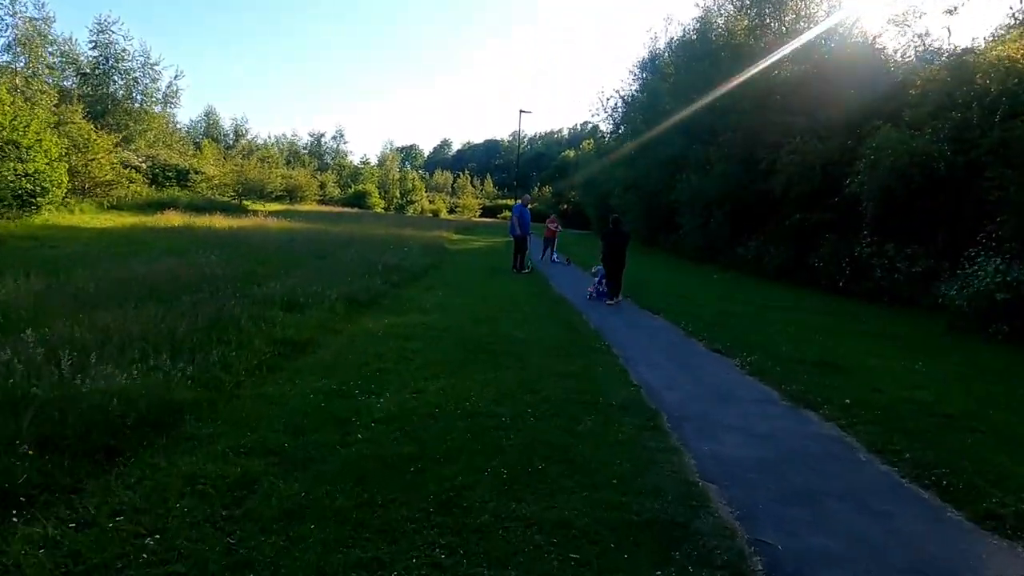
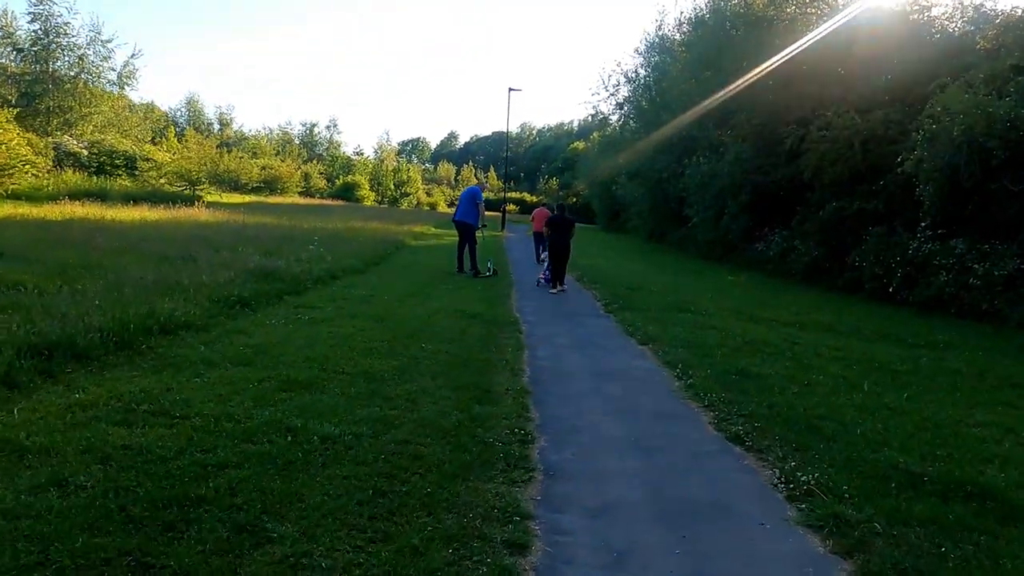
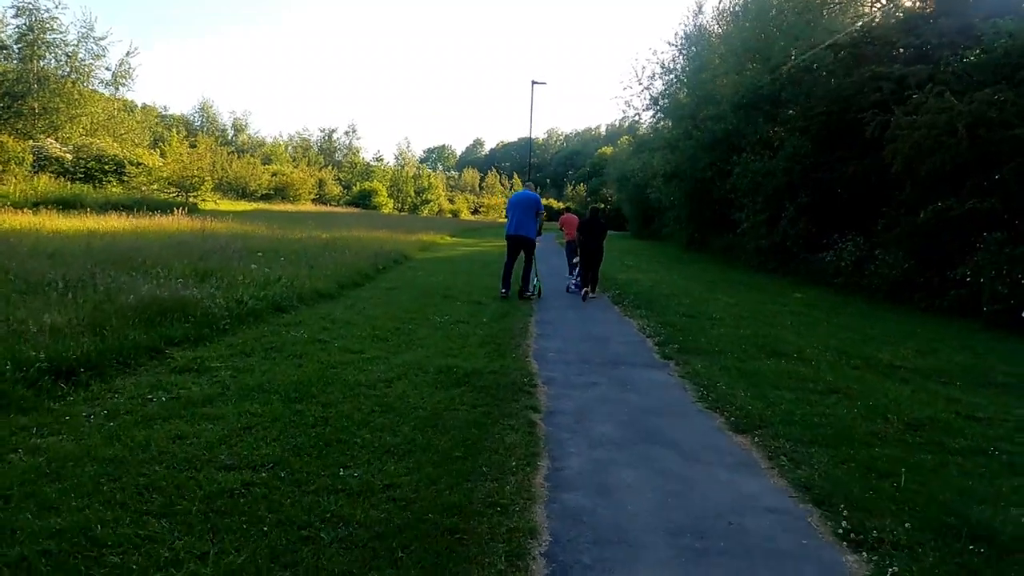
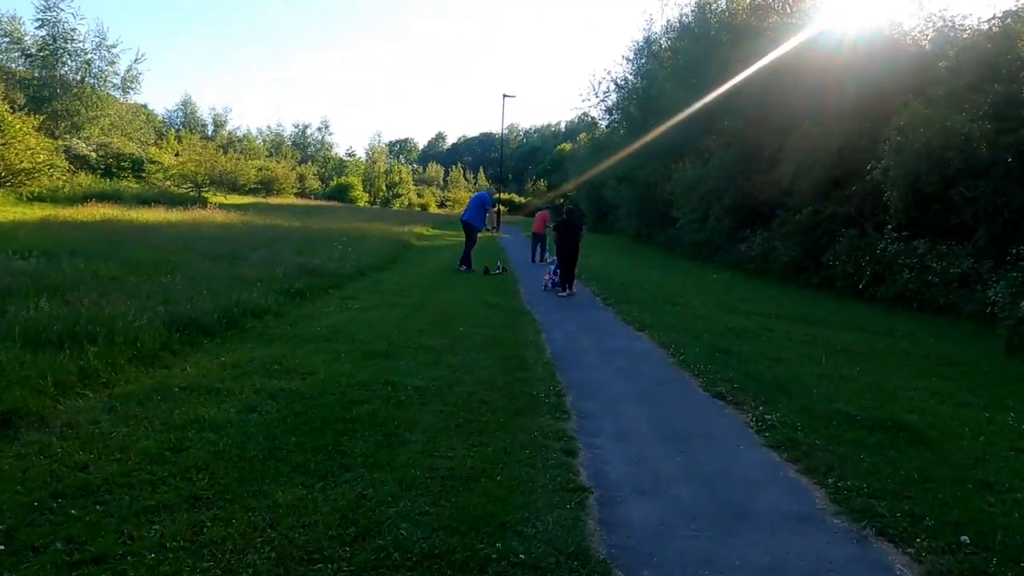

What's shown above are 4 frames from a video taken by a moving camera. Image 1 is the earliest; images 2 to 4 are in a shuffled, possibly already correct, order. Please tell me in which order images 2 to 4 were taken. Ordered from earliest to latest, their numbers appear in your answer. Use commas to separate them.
4, 2, 3
